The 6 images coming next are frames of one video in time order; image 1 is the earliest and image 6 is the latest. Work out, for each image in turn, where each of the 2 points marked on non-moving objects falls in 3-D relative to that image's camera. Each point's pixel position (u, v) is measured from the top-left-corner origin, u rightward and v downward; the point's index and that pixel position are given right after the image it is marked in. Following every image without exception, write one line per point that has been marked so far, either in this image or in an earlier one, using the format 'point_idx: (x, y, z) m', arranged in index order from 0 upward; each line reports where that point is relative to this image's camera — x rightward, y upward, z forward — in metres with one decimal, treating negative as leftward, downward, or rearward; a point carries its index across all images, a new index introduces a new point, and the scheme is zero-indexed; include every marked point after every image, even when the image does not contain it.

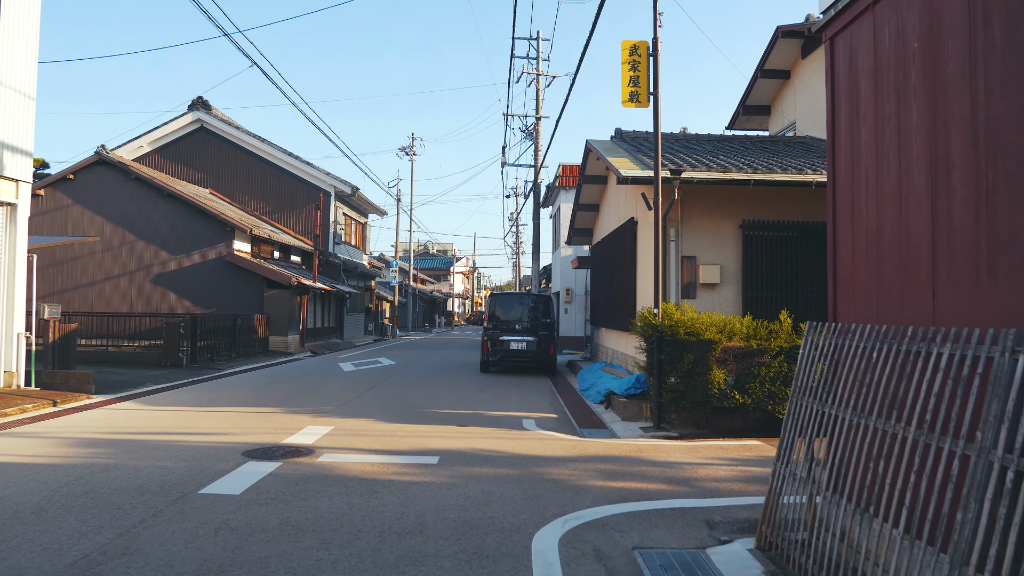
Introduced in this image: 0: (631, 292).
0: (+1.7, -0.1, +11.5) m
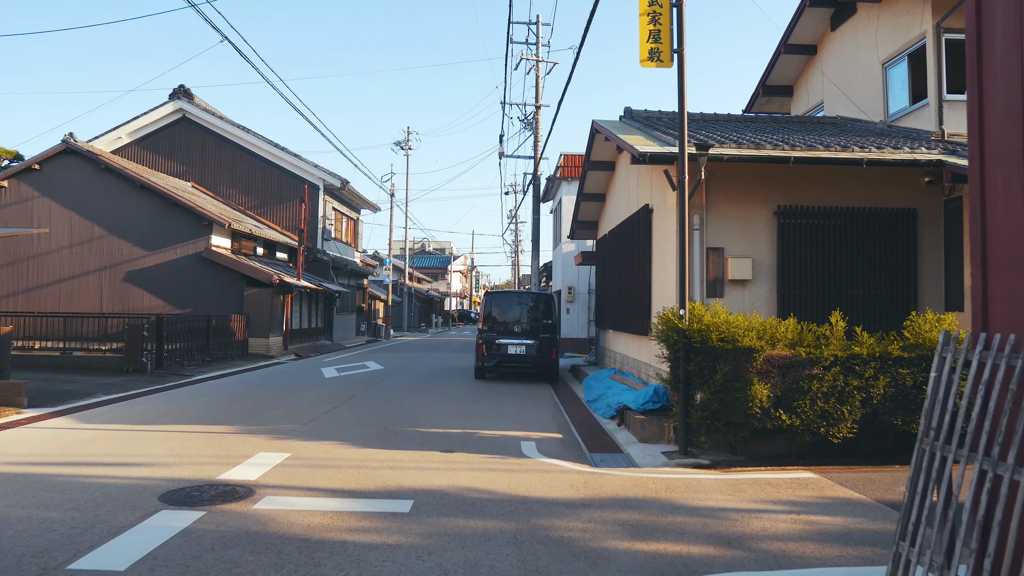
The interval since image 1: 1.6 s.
0: (+1.6, 0.0, +10.0) m
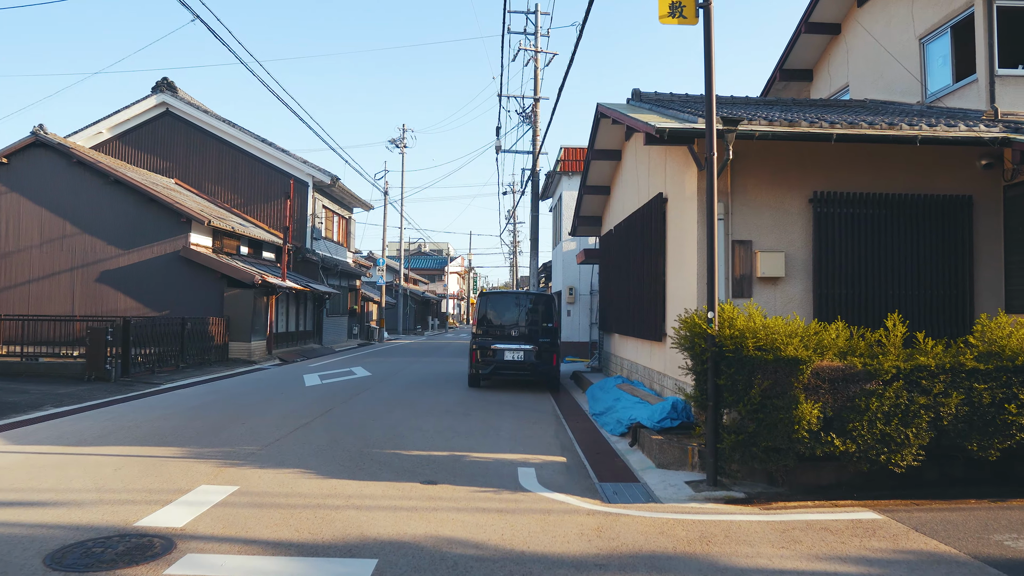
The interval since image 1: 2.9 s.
0: (+1.6, 0.0, +8.9) m
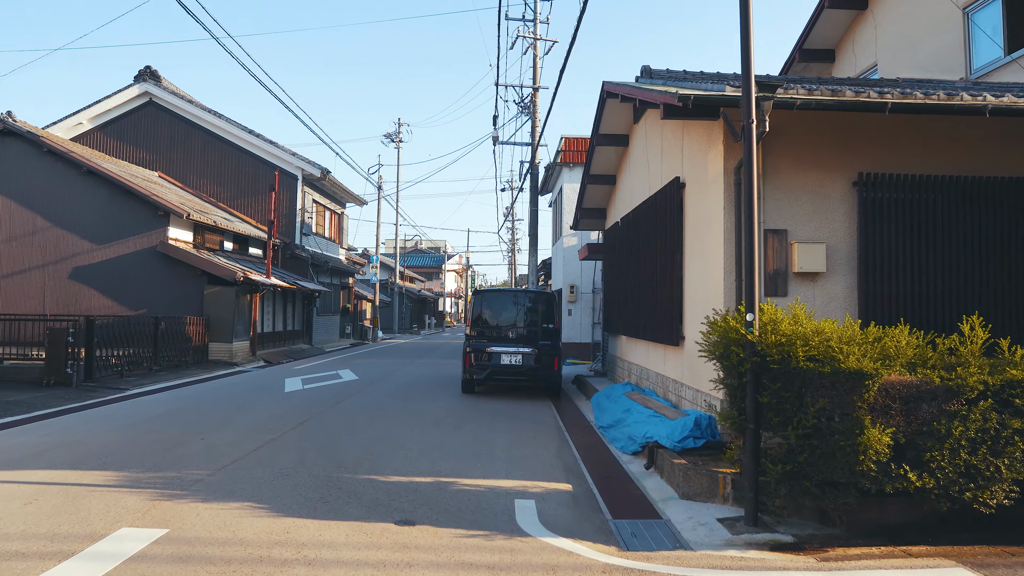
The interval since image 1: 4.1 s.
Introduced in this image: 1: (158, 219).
0: (+1.6, 0.0, +7.9) m
1: (-7.4, +1.4, +17.2) m
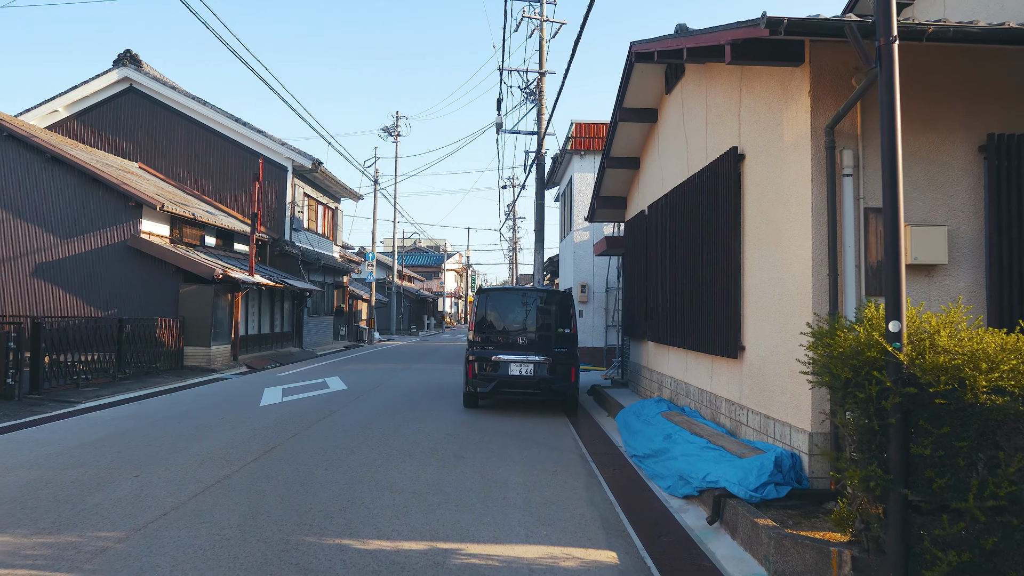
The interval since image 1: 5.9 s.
0: (+1.7, 0.0, +6.3) m
1: (-7.3, +1.4, +15.7) m
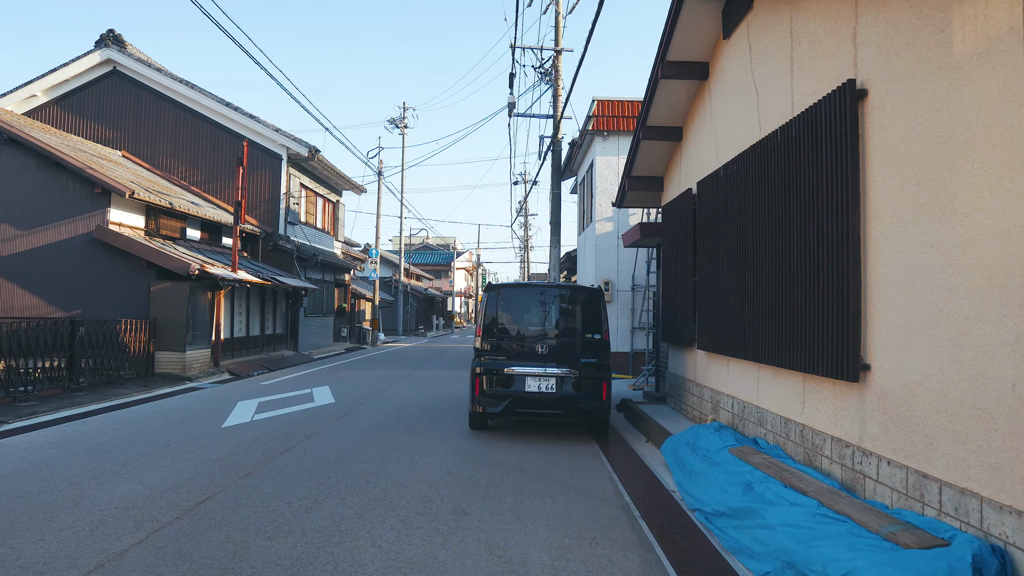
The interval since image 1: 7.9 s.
0: (+1.8, +0.1, +4.4) m
1: (-7.0, +1.5, +13.9) m
